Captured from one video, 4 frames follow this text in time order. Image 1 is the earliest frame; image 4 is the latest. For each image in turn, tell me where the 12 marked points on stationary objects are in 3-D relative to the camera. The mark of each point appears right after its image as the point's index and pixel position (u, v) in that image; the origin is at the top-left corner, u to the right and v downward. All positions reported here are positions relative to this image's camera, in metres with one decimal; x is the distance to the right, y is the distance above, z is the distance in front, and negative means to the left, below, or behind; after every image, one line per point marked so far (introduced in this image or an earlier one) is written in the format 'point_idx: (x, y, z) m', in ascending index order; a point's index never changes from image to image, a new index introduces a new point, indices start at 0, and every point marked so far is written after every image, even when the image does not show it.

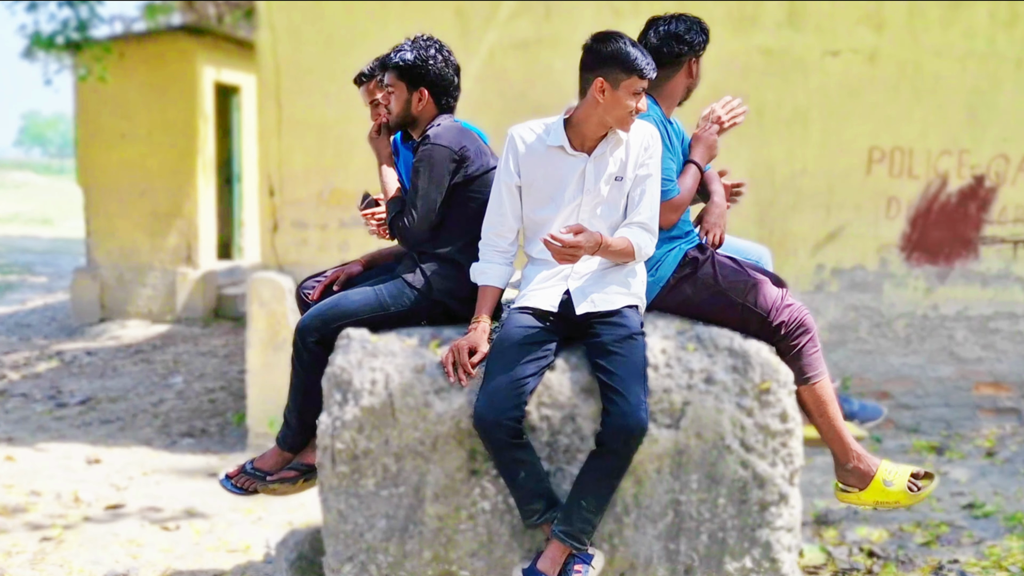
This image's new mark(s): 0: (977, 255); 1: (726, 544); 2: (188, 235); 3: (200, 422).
0: (+2.1, +0.2, +4.9) m
1: (+0.5, -0.6, +2.7) m
2: (-2.8, +0.5, +9.4) m
3: (-1.9, -0.8, +6.4) m
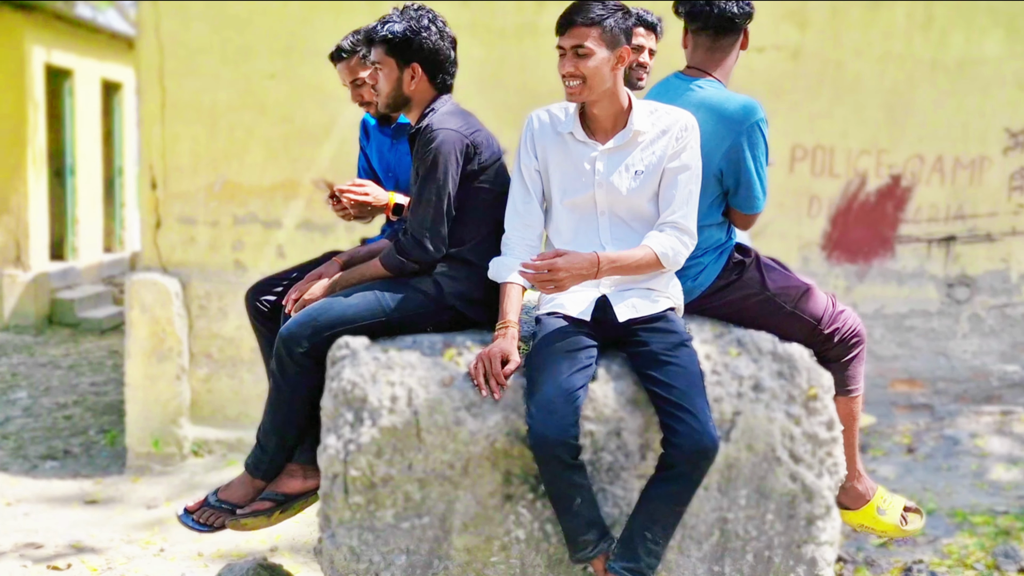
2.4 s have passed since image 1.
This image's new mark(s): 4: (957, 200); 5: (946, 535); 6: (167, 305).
0: (+1.8, +0.2, +4.9) m
1: (+0.6, -0.6, +2.5) m
2: (-3.9, +0.4, +8.5) m
3: (-2.4, -0.8, +5.7) m
4: (+2.0, +0.4, +4.9) m
5: (+1.6, -0.9, +4.0) m
6: (-1.6, -0.1, +5.1) m
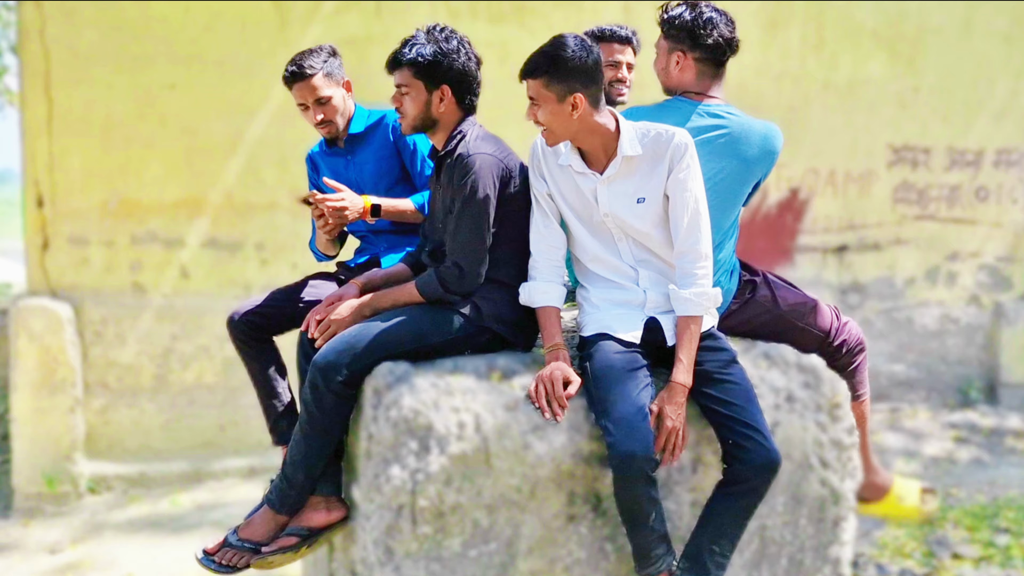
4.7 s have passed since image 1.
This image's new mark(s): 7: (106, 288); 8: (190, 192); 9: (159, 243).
0: (+1.4, +0.1, +5.2) m
1: (+0.7, -0.7, +2.6) m
2: (-4.9, +0.2, +7.6) m
3: (-2.9, -1.0, +5.2) m
4: (+1.6, +0.4, +5.2) m
5: (+1.4, -0.9, +4.2) m
6: (-2.0, -0.2, +4.7) m
7: (-1.8, 0.0, +4.8) m
8: (-1.4, +0.4, +4.8) m
9: (-1.6, +0.2, +4.8) m
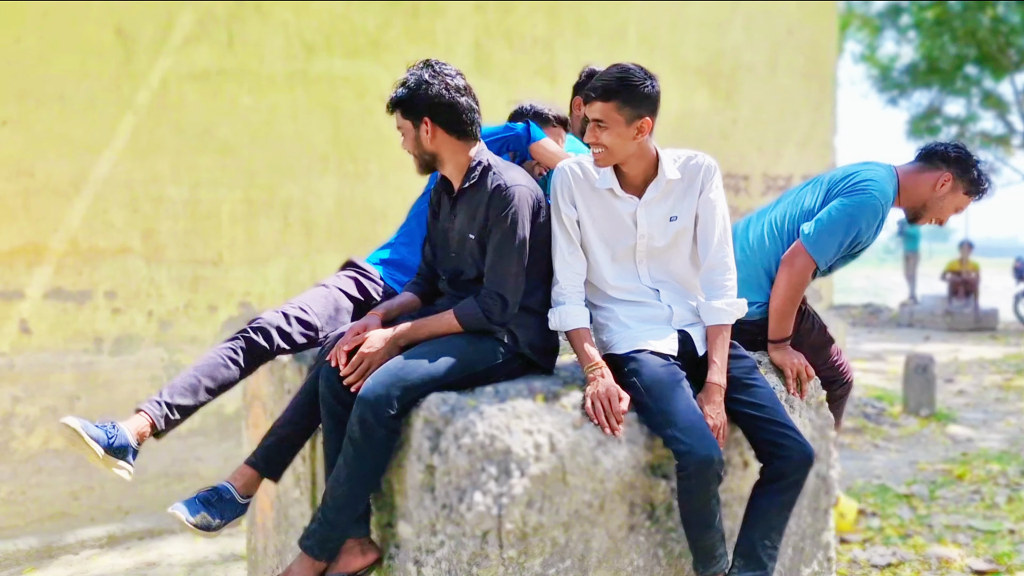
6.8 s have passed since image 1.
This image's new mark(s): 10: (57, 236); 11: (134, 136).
0: (+0.7, 0.0, +5.5) m
1: (+0.8, -0.7, +2.8) m
2: (-6.0, -0.3, +6.2) m
3: (-3.3, -1.3, +4.3) m
4: (+0.9, +0.3, +5.6) m
5: (+1.0, -1.0, +4.5) m
6: (-2.4, -0.4, +4.1) m
7: (-2.3, -0.2, +4.3) m
8: (-2.0, +0.2, +4.4) m
9: (-2.1, 0.0, +4.3) m
10: (-1.9, +0.2, +4.5) m
11: (-1.6, +0.6, +4.6) m
